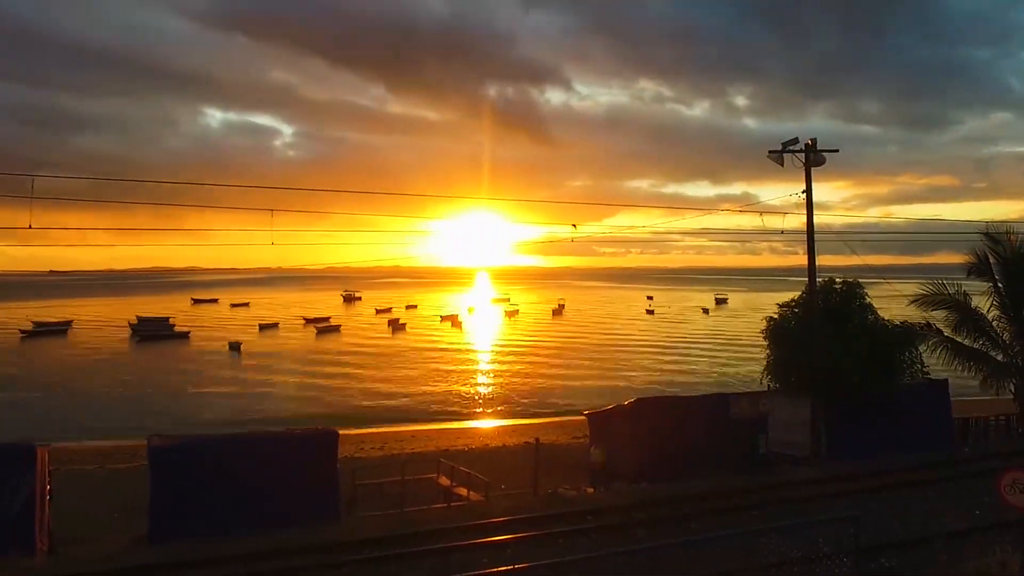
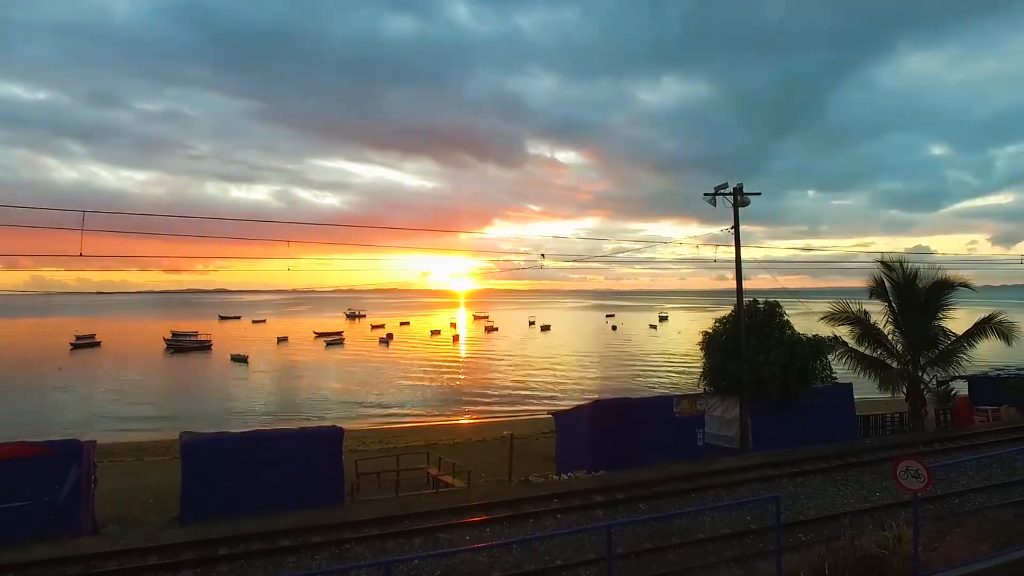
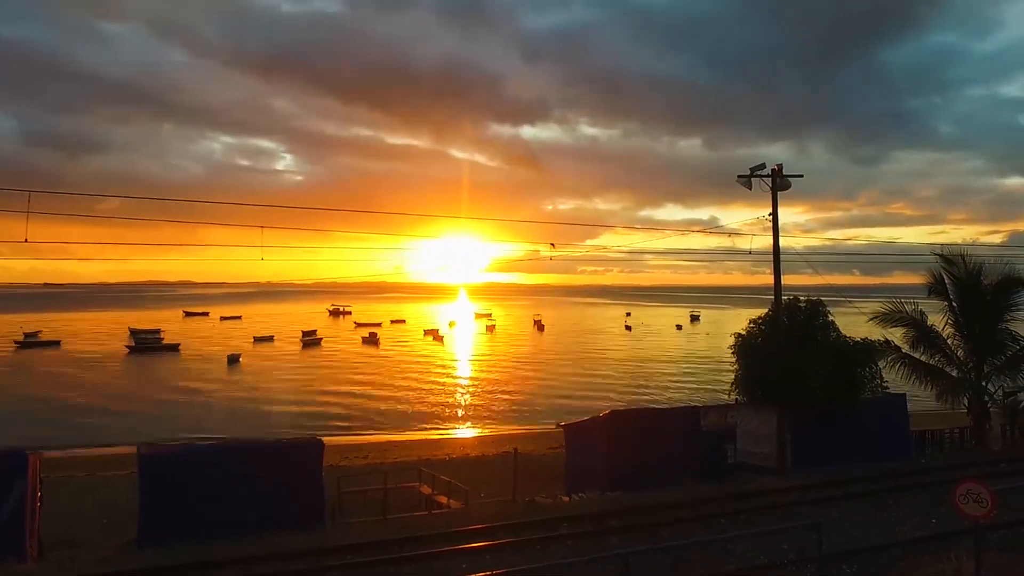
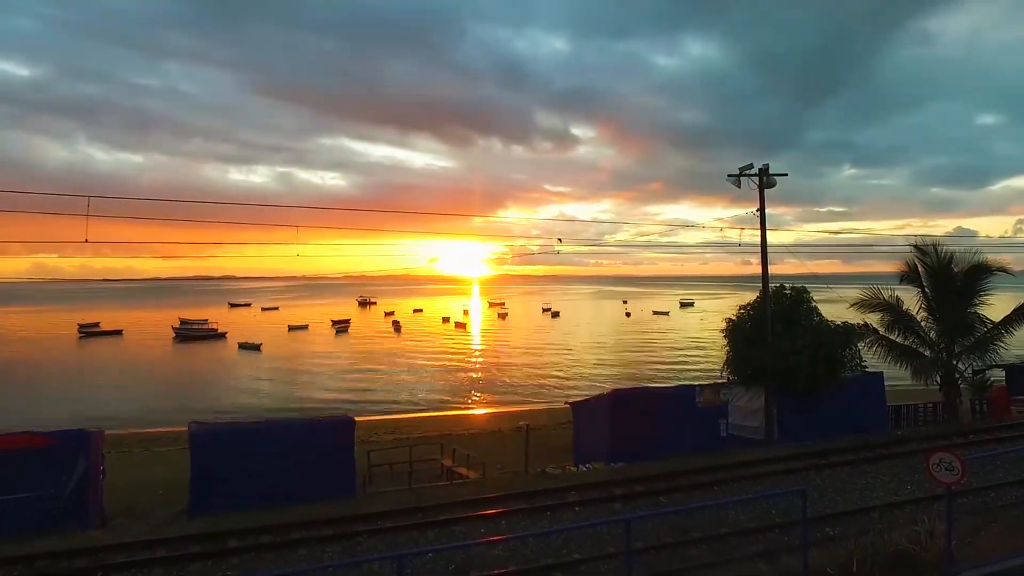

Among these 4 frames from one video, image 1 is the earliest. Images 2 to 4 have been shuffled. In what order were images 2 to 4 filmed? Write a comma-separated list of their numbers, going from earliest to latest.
3, 4, 2
